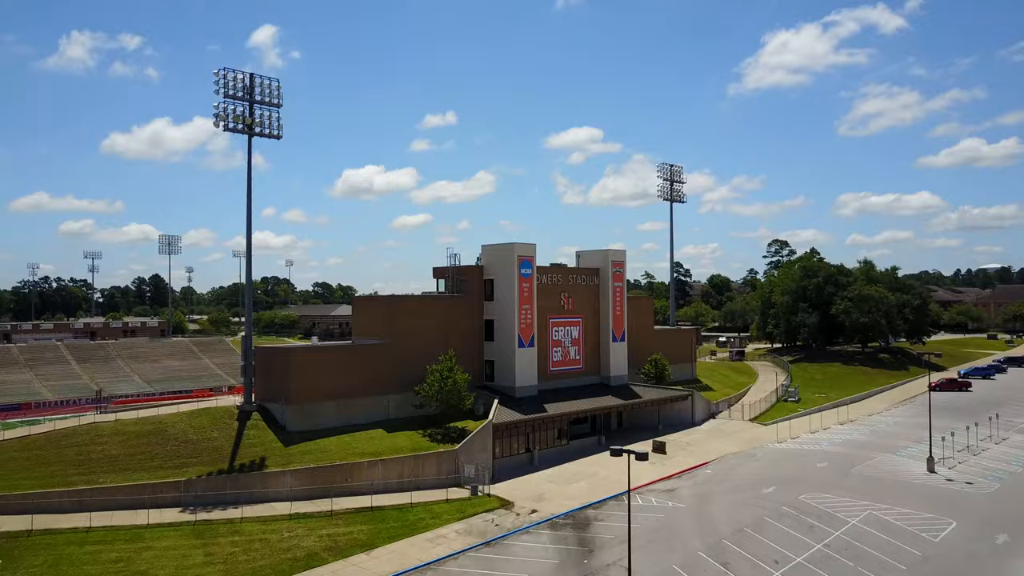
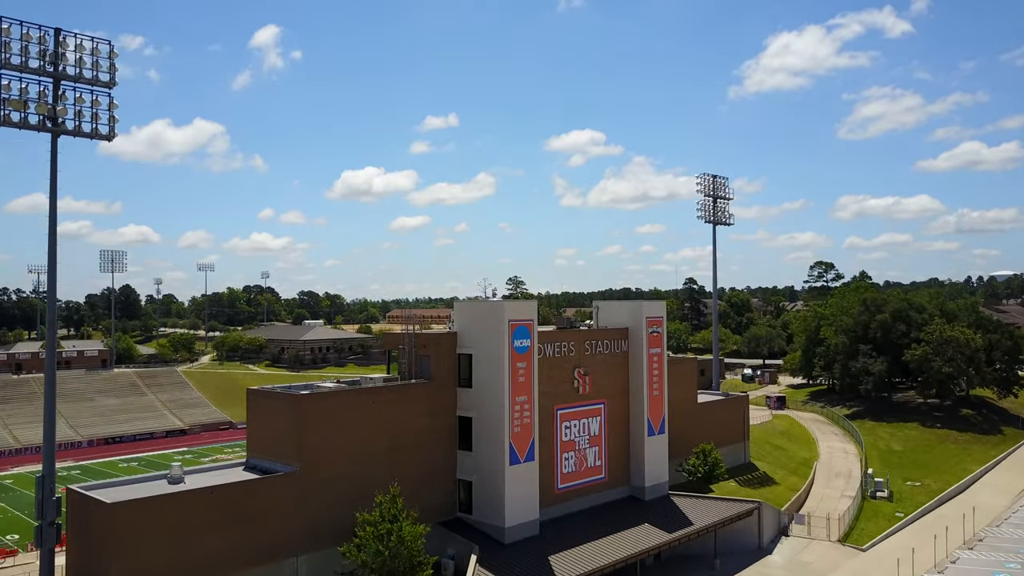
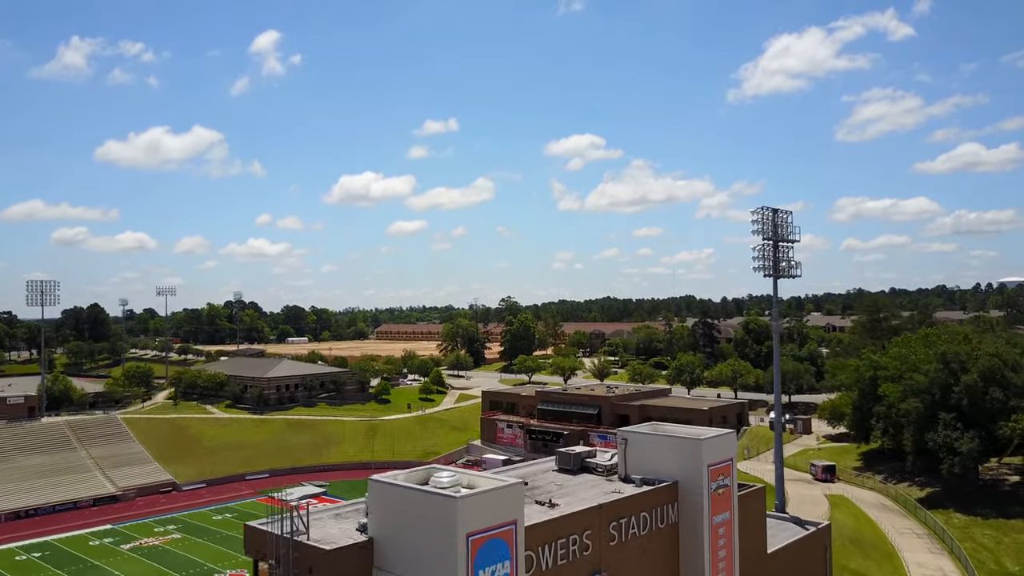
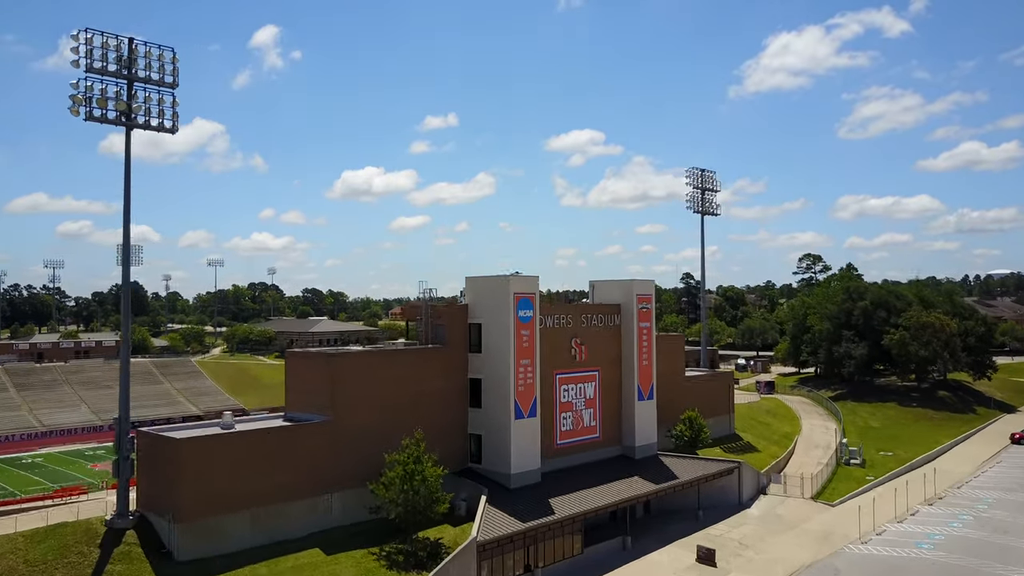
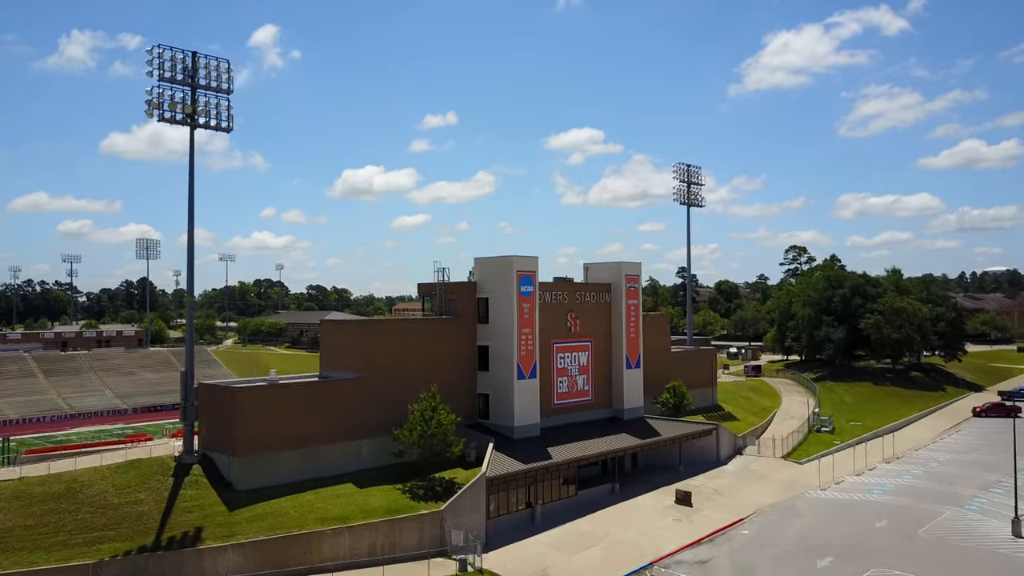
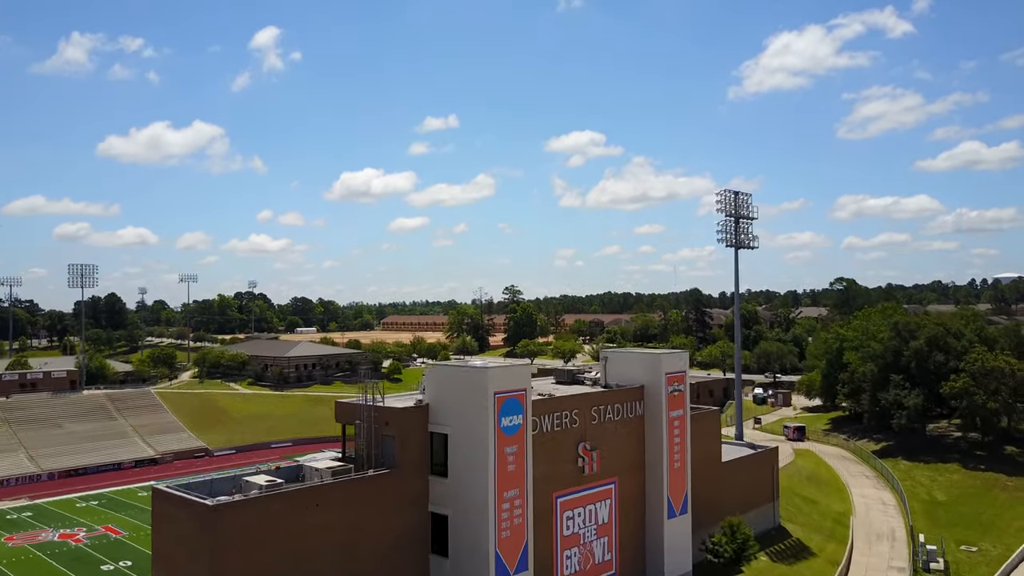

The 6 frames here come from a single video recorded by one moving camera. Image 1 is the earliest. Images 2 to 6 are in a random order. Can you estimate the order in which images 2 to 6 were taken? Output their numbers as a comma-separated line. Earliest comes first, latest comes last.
5, 4, 2, 6, 3
